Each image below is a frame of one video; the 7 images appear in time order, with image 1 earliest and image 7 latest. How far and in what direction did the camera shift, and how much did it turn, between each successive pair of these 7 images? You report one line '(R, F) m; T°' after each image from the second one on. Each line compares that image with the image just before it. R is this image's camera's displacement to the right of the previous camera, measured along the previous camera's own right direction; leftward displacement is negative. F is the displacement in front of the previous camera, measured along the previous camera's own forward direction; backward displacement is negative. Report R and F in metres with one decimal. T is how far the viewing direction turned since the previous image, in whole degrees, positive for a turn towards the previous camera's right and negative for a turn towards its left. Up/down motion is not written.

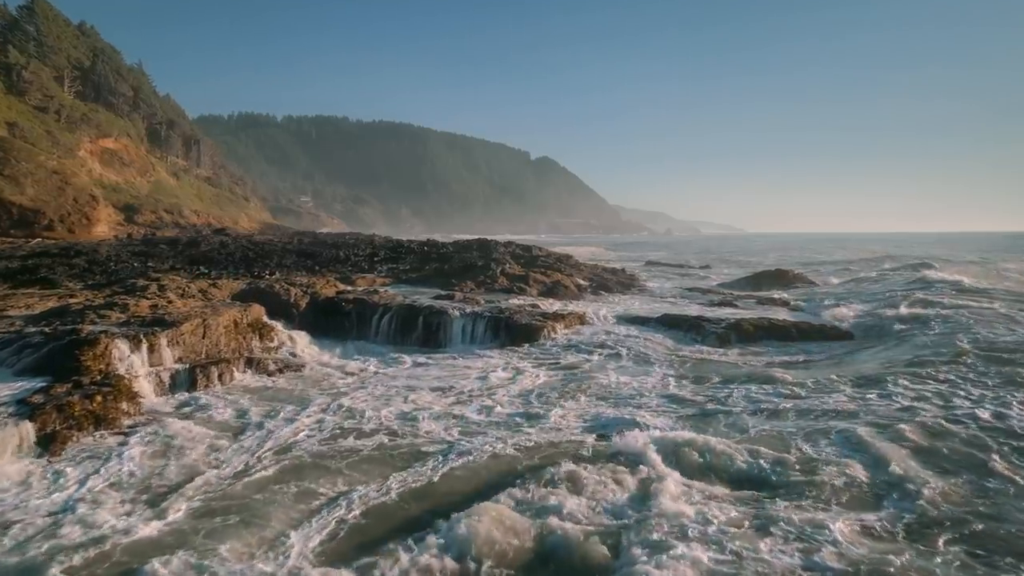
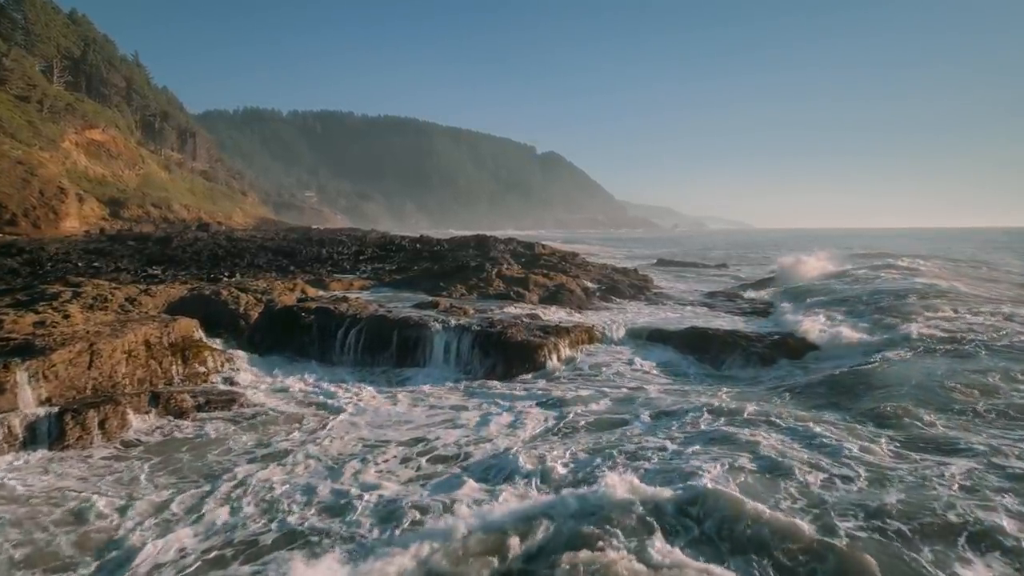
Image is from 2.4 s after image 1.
(+0.3, +3.2) m; -1°
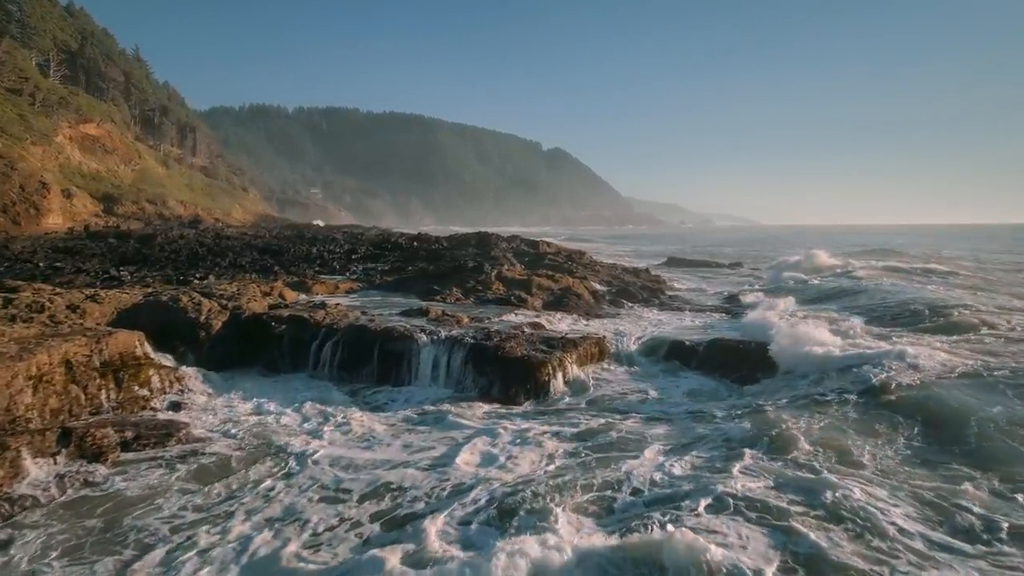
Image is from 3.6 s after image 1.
(+0.2, +2.0) m; -1°
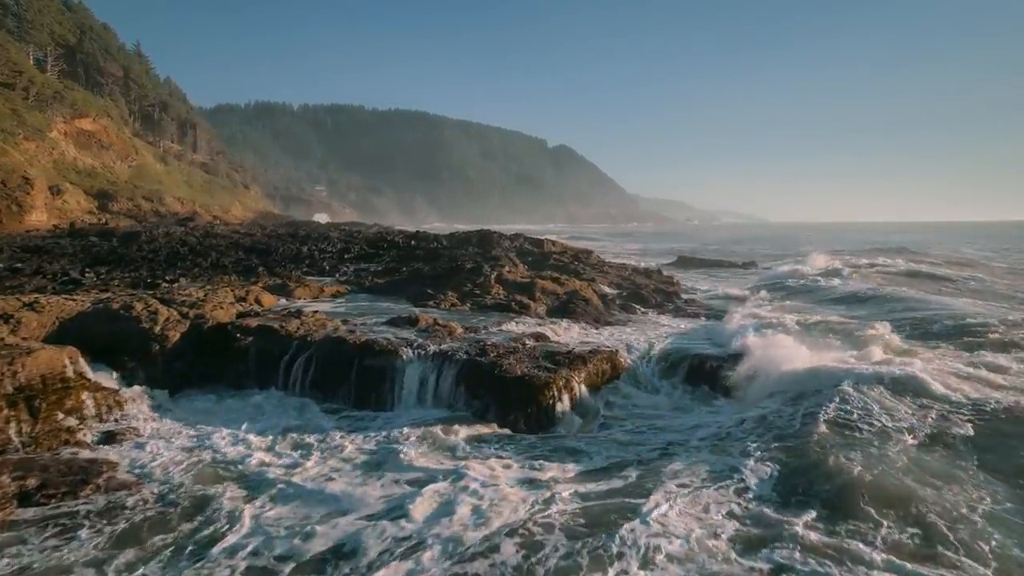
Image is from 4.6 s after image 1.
(+0.1, +1.7) m; -1°
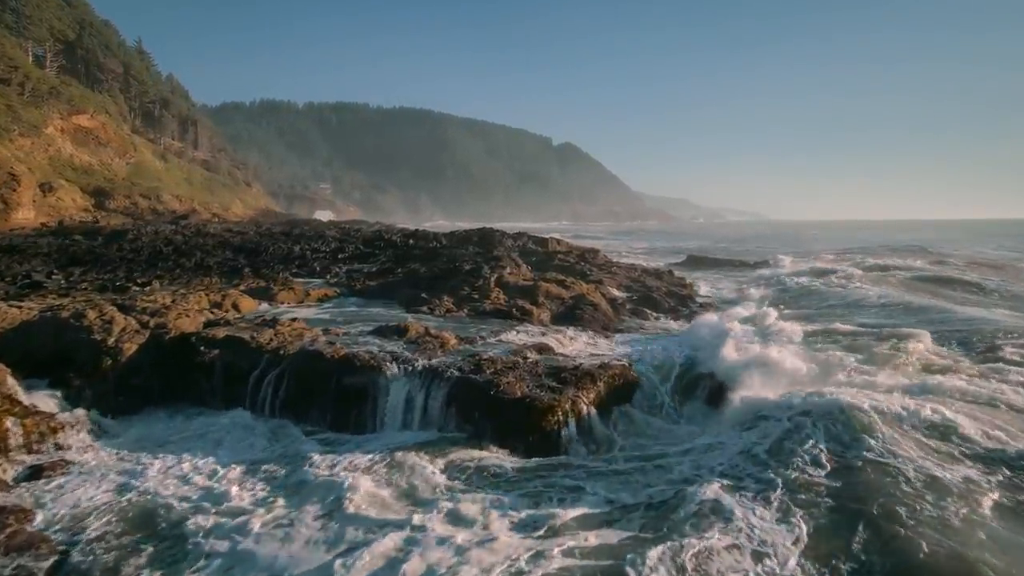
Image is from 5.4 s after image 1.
(+0.1, +1.4) m; -1°
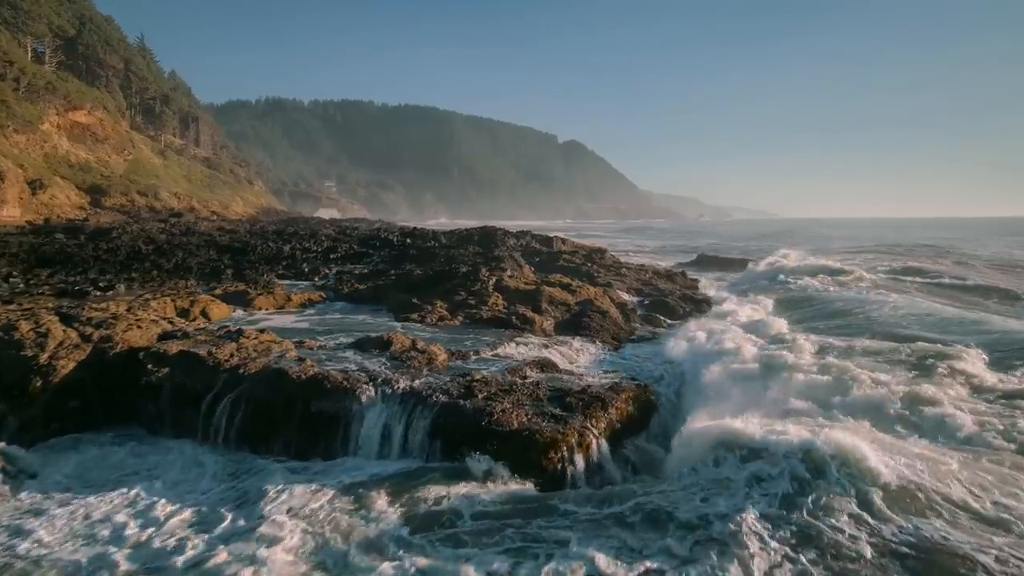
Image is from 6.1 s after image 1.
(+0.1, +1.5) m; -1°
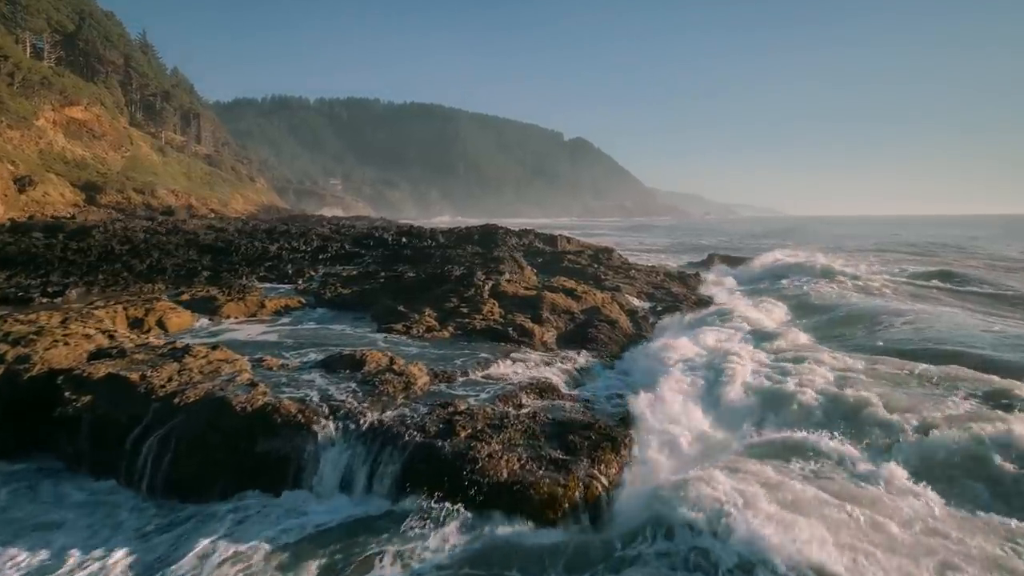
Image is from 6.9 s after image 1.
(+0.2, +1.6) m; -1°
